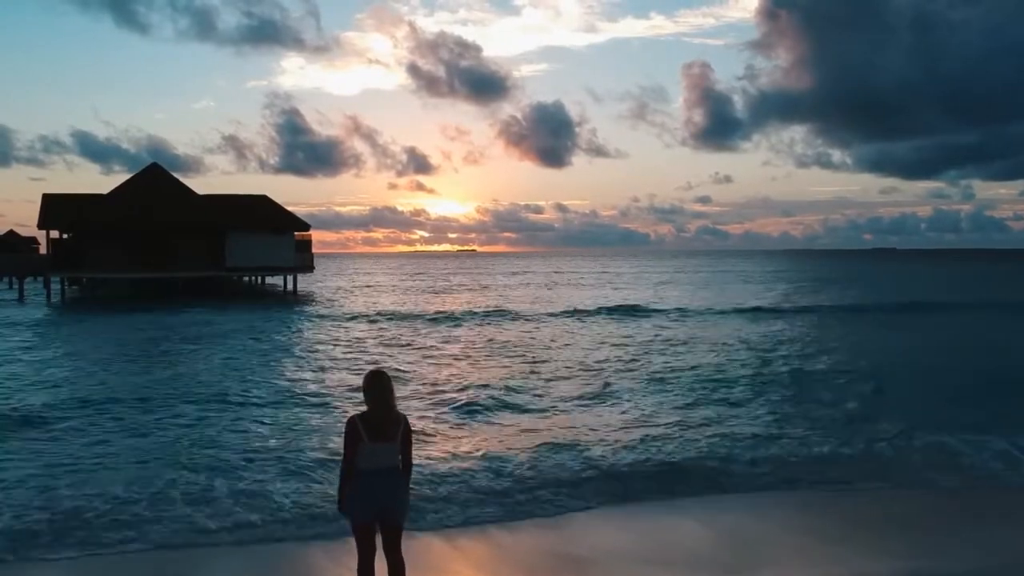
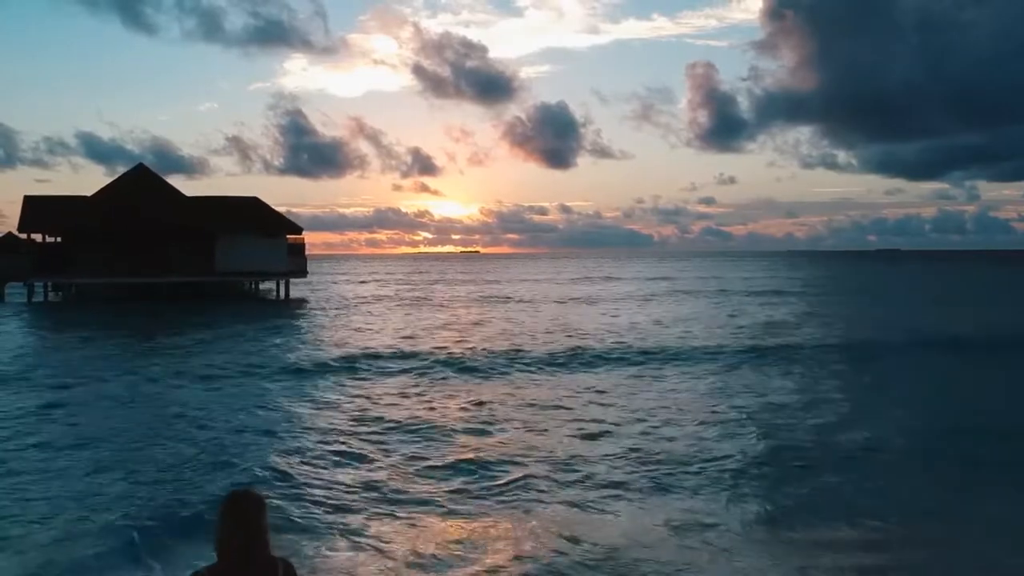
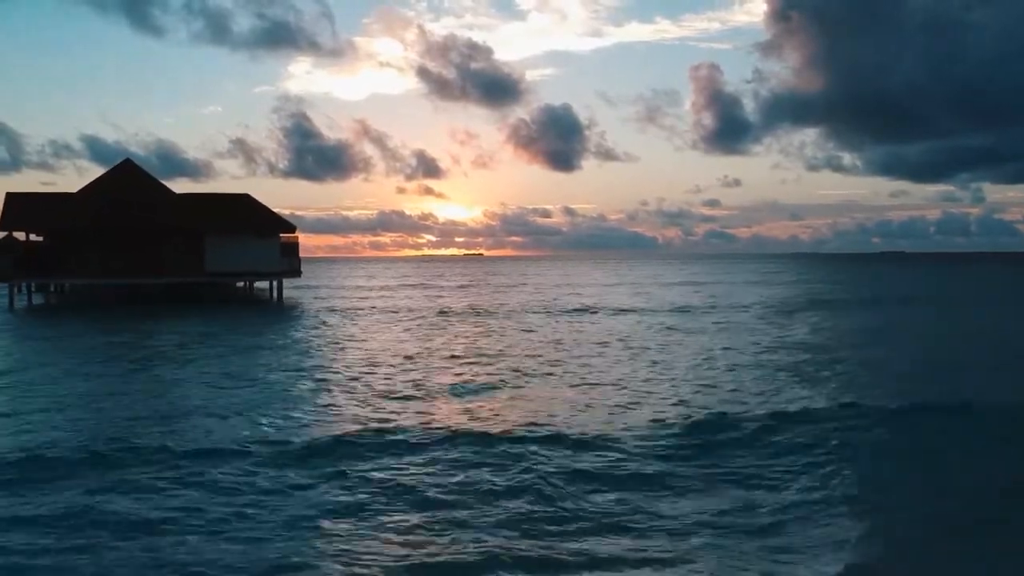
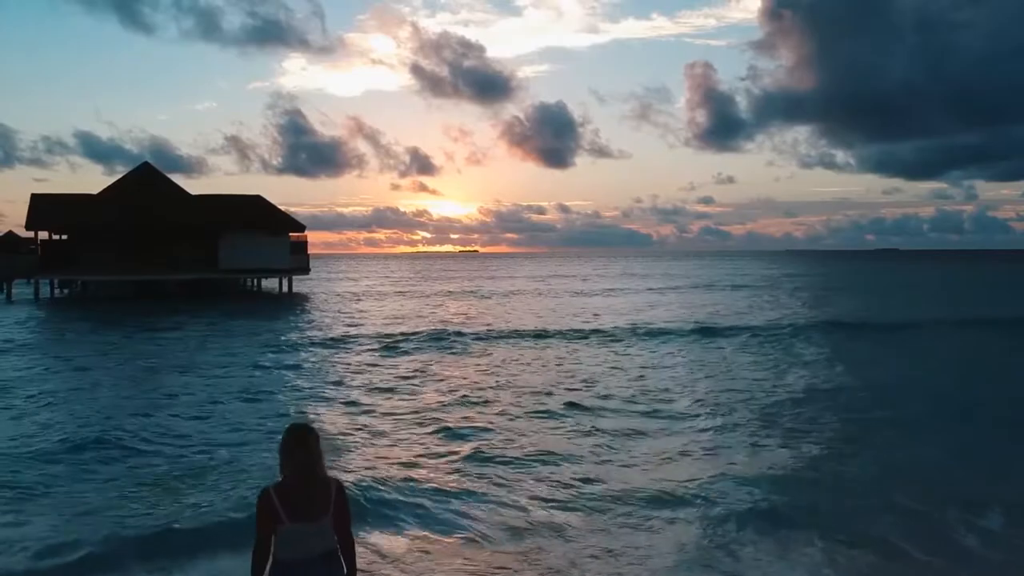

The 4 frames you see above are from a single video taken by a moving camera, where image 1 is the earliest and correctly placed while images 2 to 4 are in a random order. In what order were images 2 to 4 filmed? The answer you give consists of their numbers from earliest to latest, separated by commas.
4, 2, 3
